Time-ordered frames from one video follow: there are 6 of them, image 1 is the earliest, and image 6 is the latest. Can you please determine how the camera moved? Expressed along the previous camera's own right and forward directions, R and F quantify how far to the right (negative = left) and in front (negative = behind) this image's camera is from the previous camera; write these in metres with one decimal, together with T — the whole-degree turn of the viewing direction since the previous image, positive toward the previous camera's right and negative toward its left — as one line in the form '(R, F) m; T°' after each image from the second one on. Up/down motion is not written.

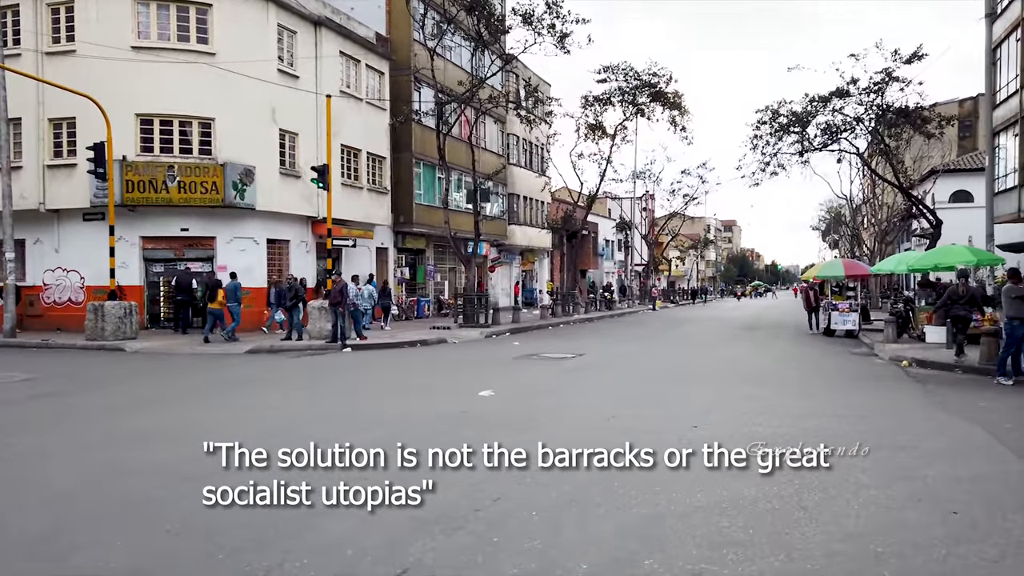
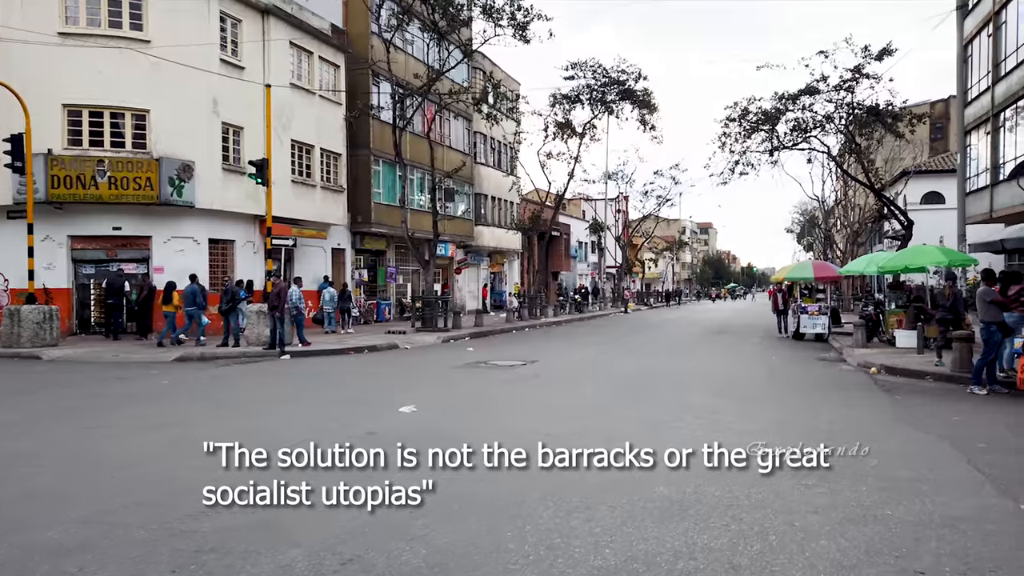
(+0.7, +1.1) m; +2°
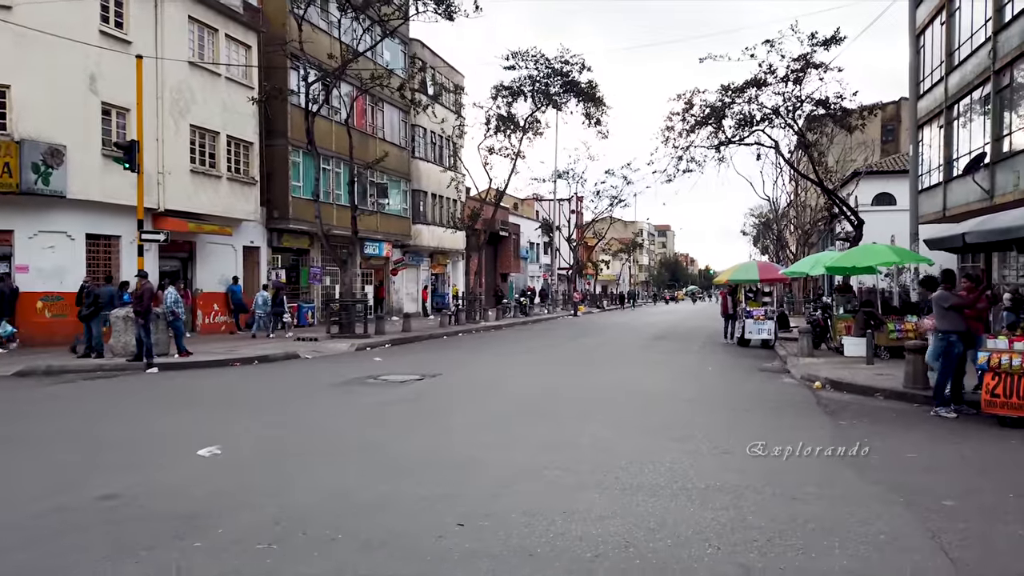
(+1.2, +2.0) m; +3°
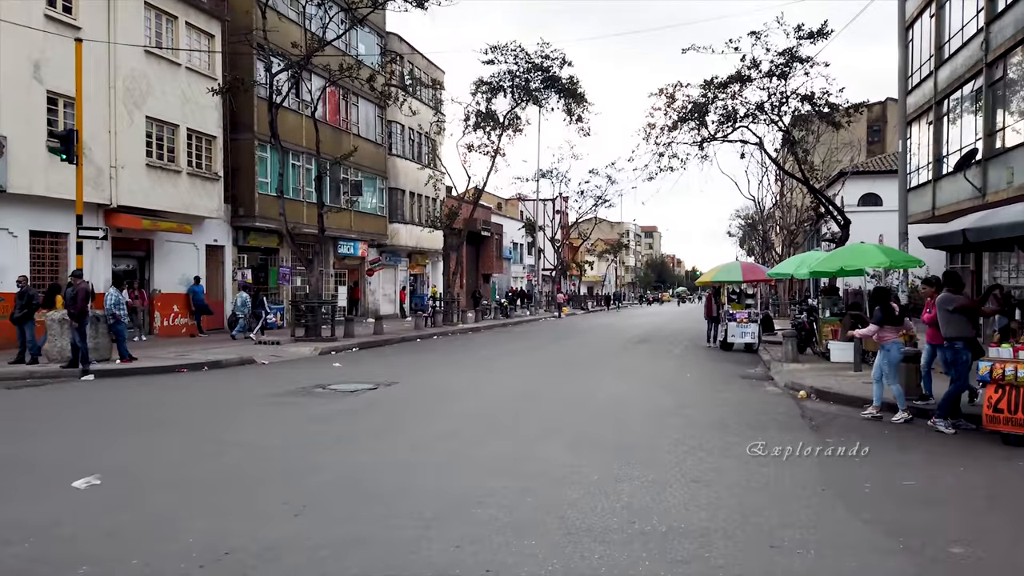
(+0.4, +1.0) m; +1°
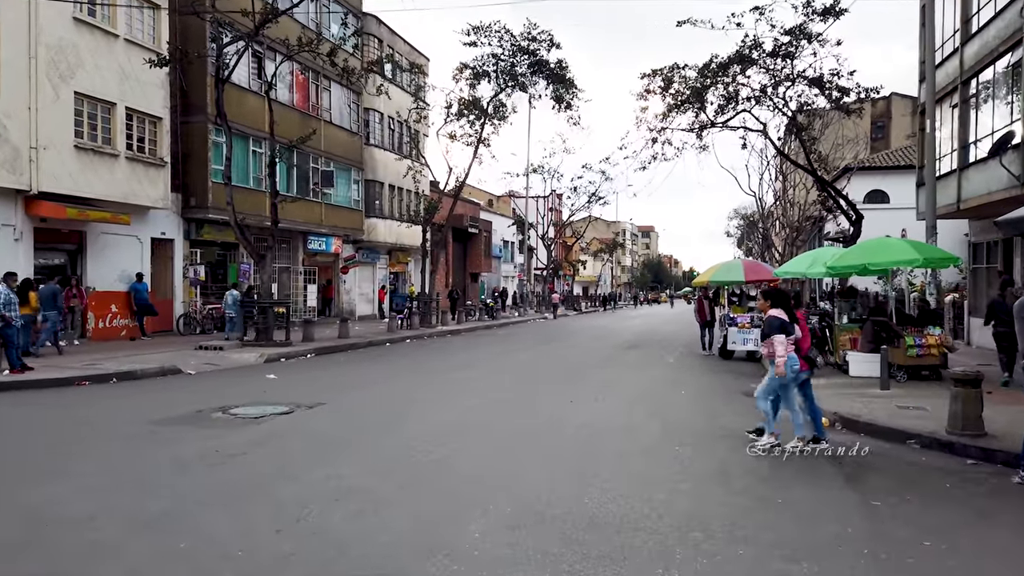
(+0.6, +2.3) m; 0°
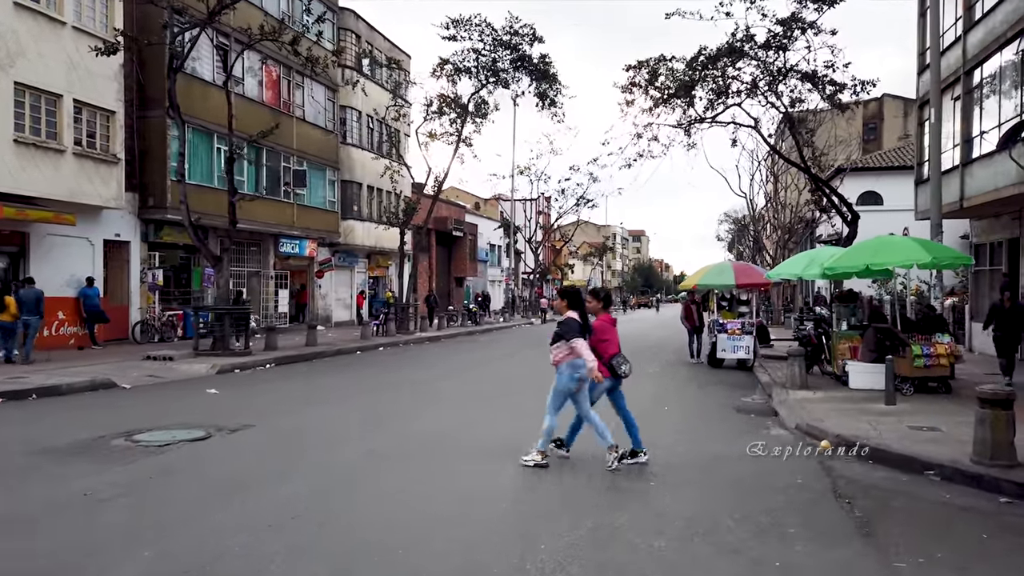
(+0.4, +1.3) m; +1°
